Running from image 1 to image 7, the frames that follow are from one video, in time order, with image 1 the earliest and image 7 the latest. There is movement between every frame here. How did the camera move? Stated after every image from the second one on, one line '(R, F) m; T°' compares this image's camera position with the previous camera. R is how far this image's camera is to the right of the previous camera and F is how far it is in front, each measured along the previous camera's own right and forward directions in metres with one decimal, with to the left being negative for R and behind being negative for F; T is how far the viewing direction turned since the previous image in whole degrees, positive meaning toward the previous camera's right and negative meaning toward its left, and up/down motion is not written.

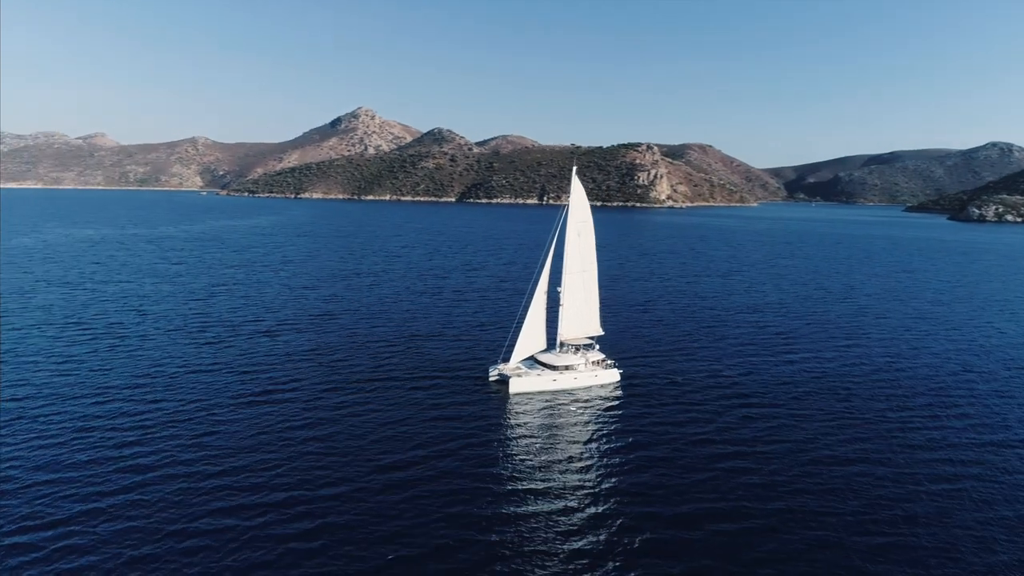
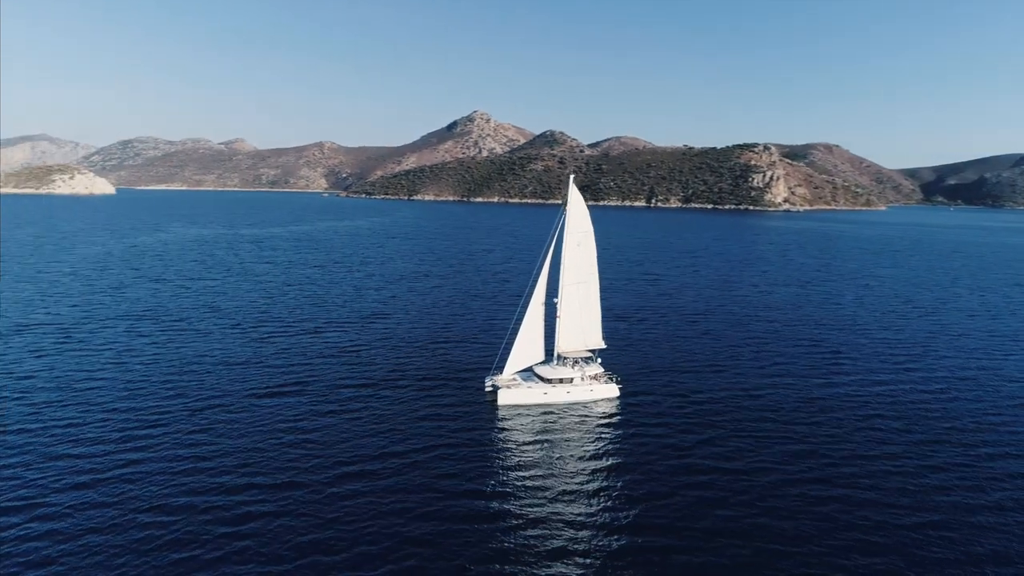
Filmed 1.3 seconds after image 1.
(+5.8, -0.5) m; -9°
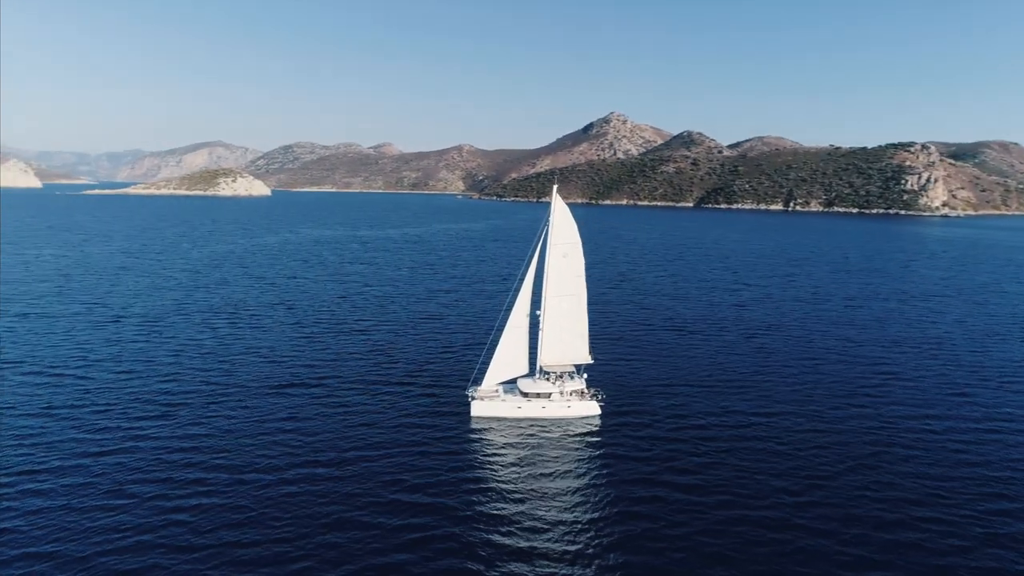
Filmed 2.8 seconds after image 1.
(+7.5, -0.5) m; -11°
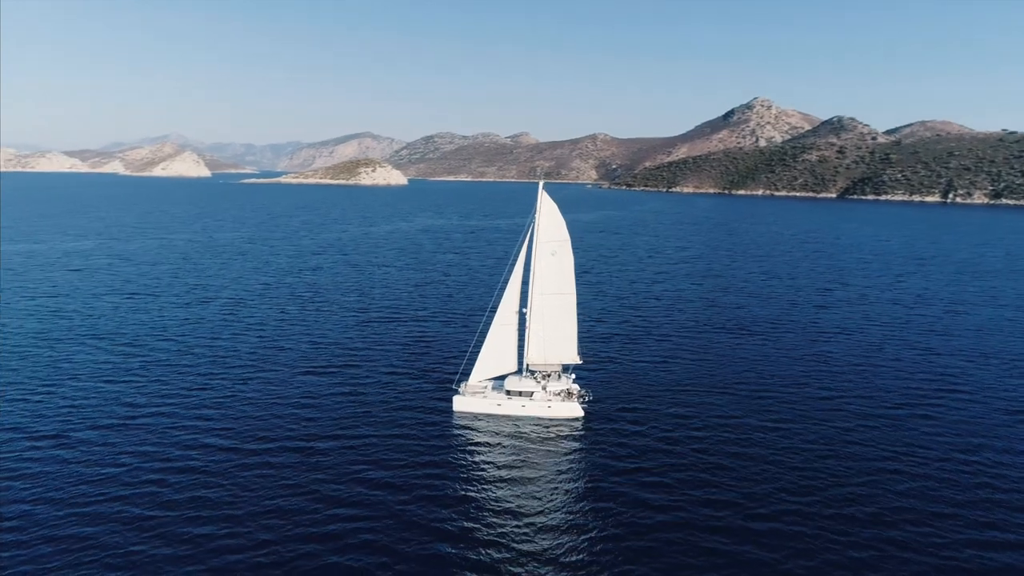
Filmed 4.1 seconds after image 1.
(+7.0, -0.4) m; -11°
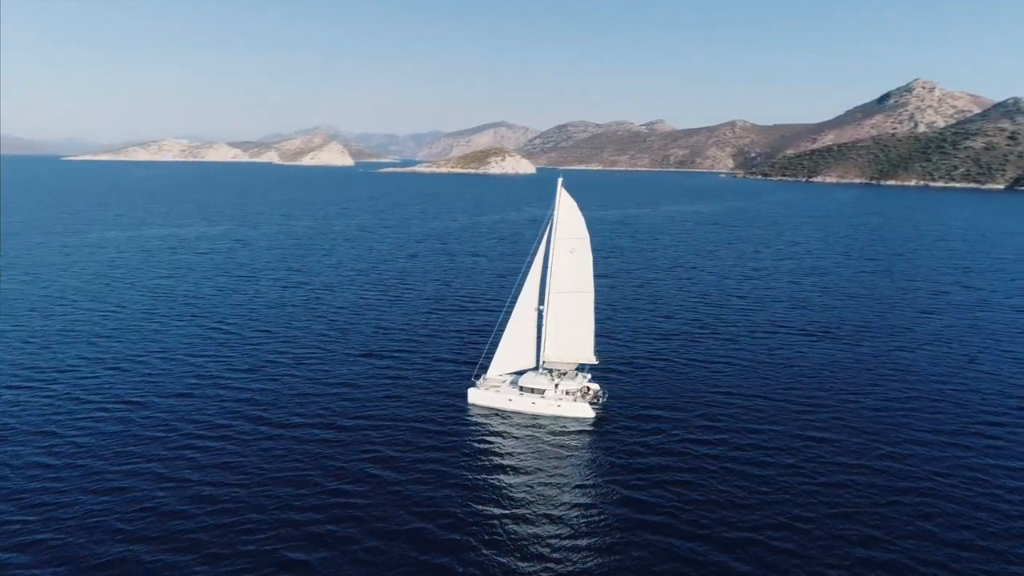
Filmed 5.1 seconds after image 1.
(+5.4, -0.3) m; -11°
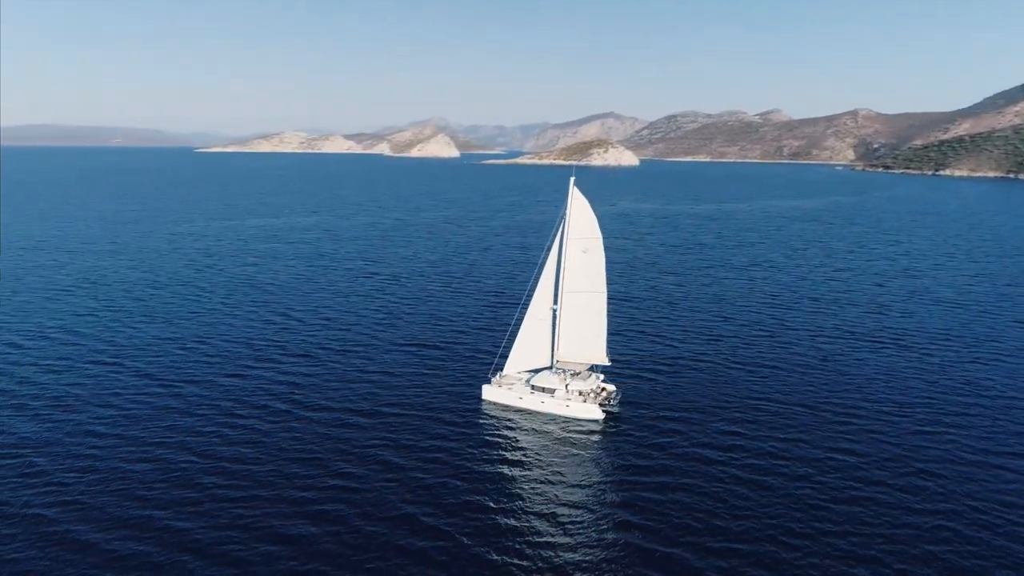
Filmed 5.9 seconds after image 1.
(+4.2, -0.3) m; -9°
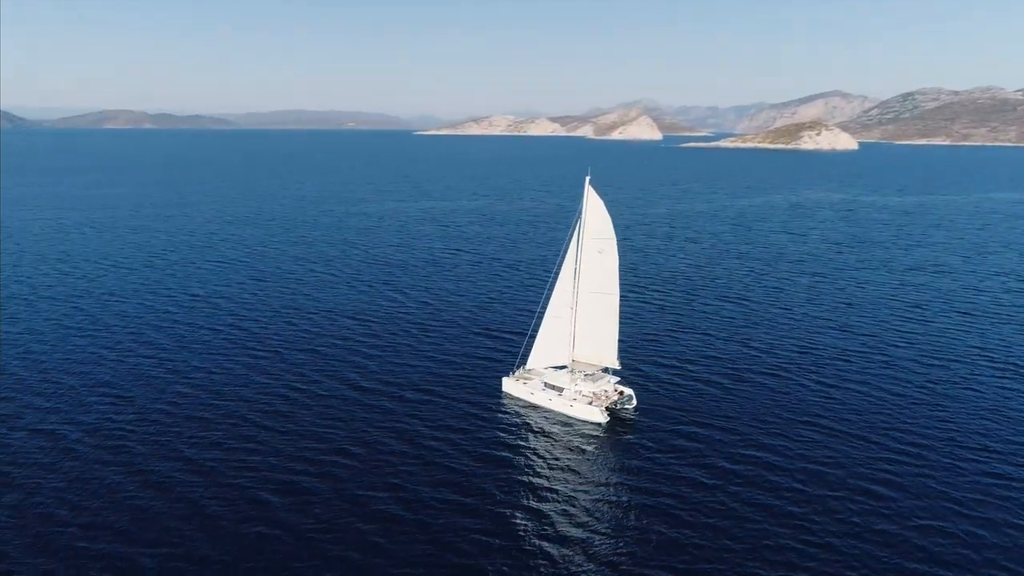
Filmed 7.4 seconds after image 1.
(+8.4, 0.0) m; -16°
